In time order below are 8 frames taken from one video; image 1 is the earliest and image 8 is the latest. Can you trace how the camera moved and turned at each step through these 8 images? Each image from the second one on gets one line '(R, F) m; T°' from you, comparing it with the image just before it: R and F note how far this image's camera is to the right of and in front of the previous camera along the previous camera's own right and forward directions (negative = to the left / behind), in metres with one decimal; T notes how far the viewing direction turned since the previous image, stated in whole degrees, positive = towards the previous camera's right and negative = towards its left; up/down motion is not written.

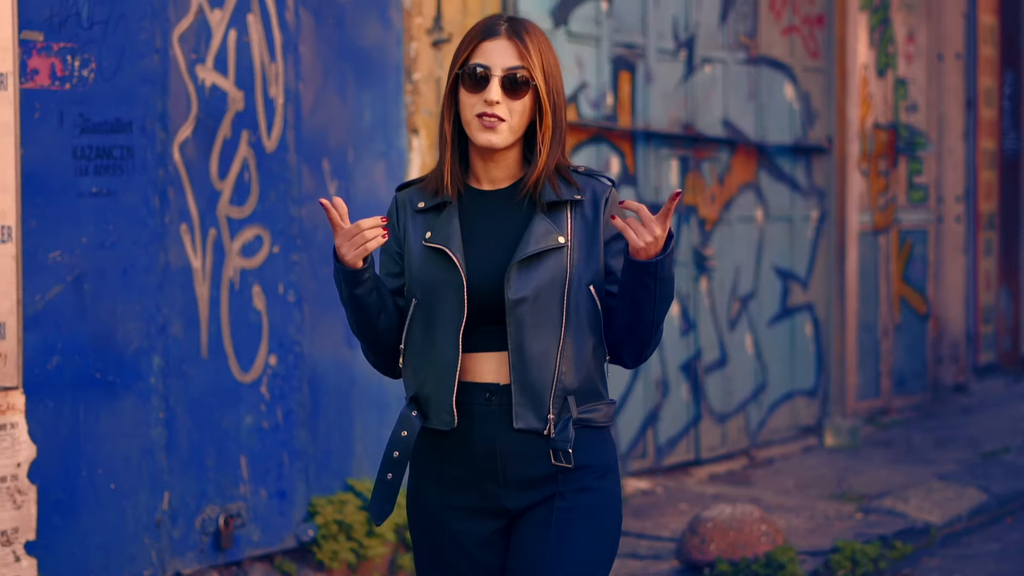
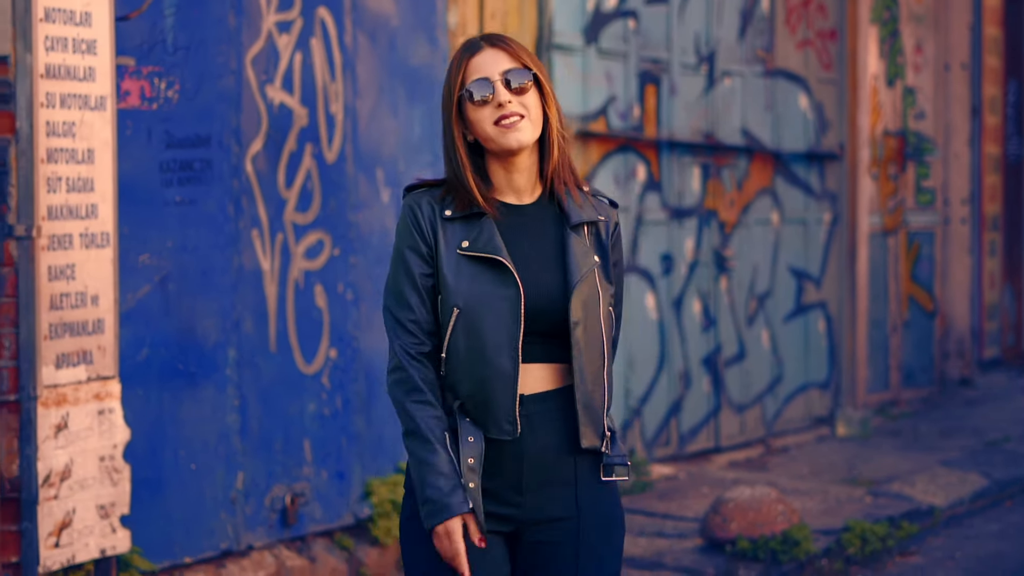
(-0.1, -0.5) m; 0°
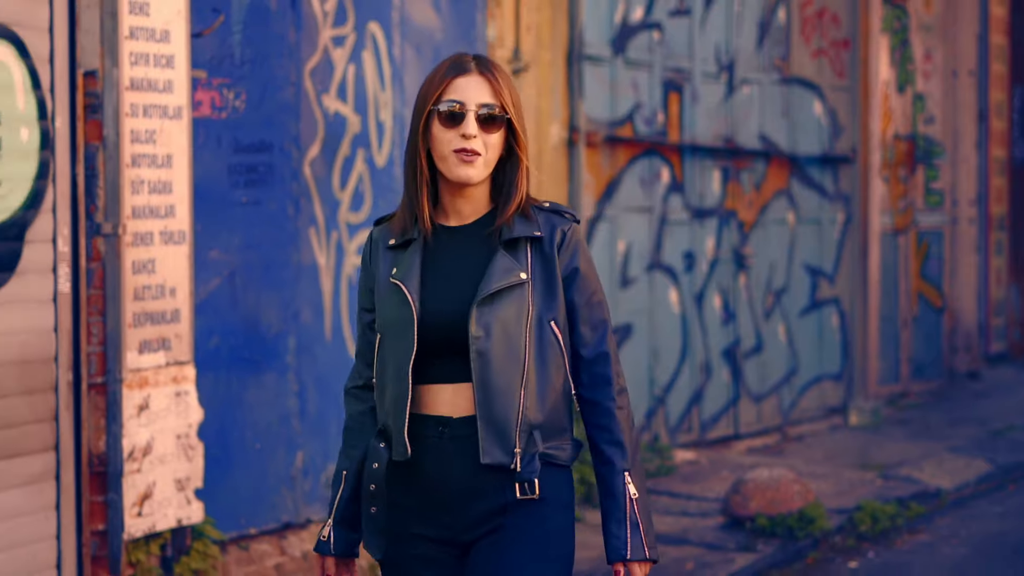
(-0.1, -0.5) m; 0°
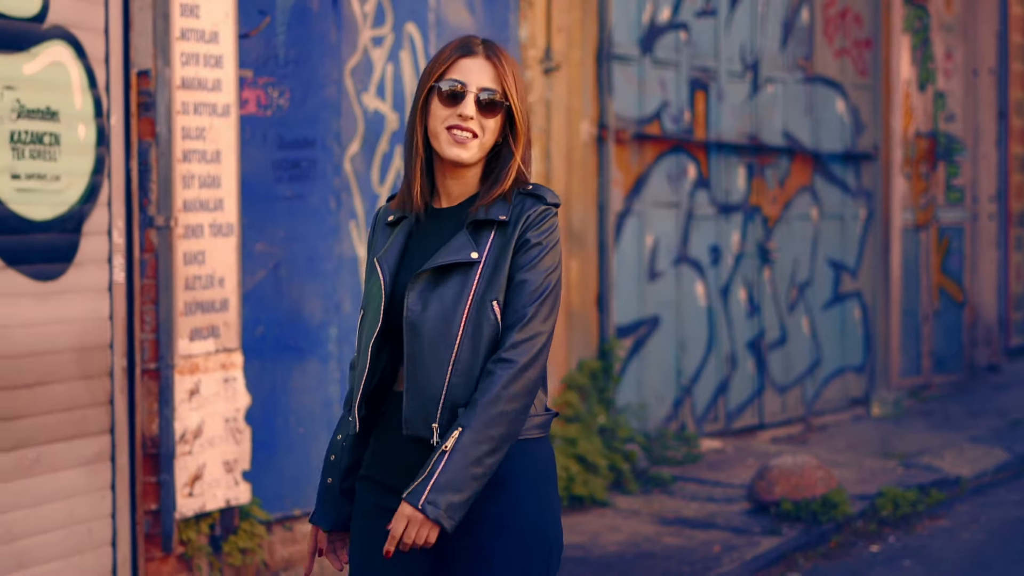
(0.0, -0.2) m; -1°
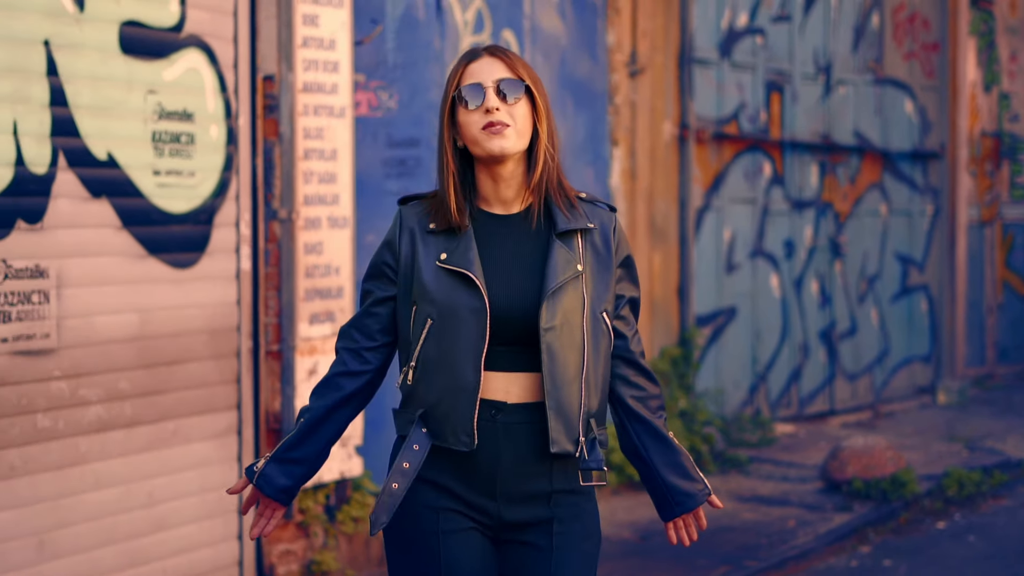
(-0.1, -0.4) m; -1°
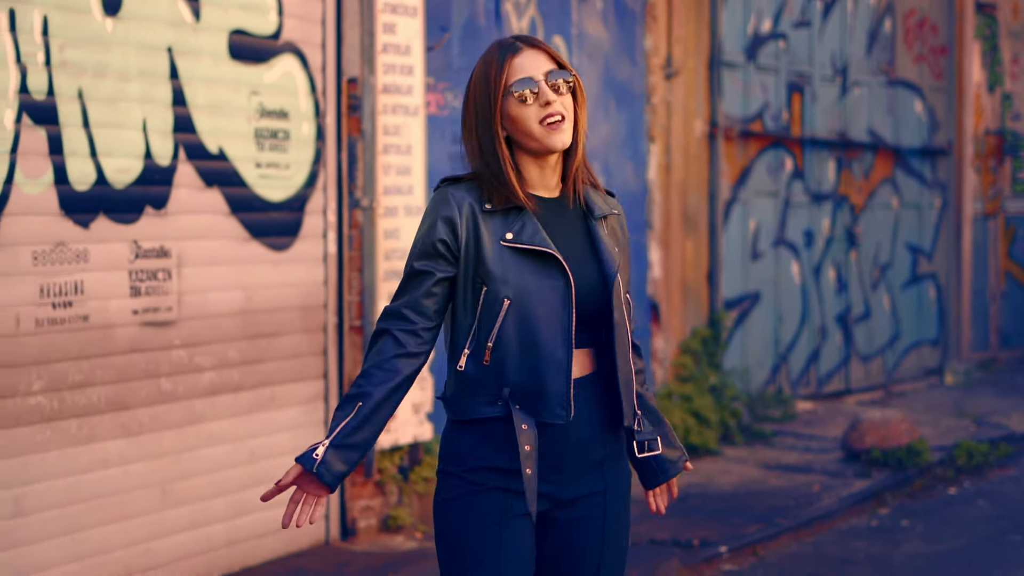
(-0.2, -0.6) m; 0°
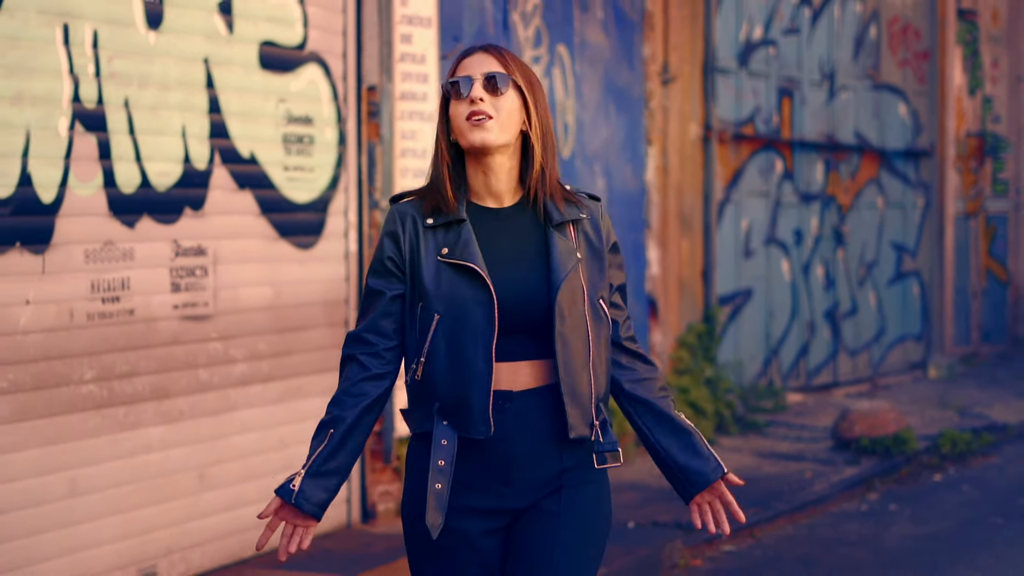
(-0.1, -0.4) m; +1°
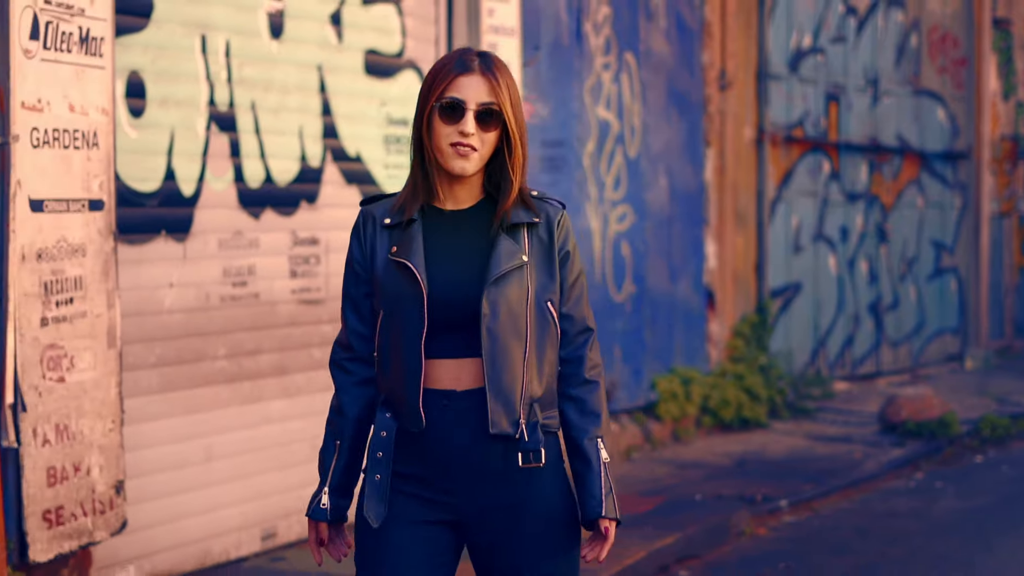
(-0.2, -0.6) m; 0°
